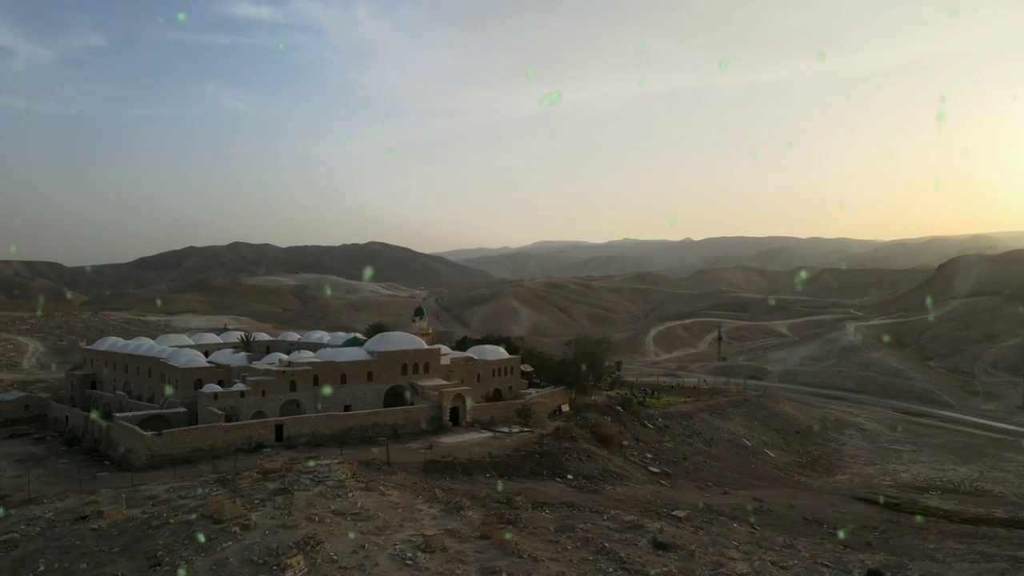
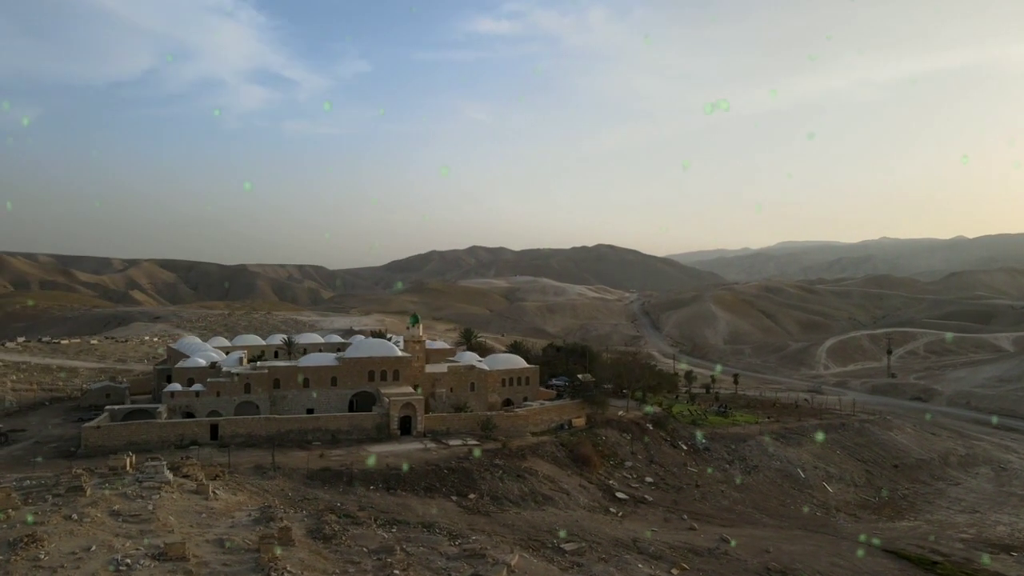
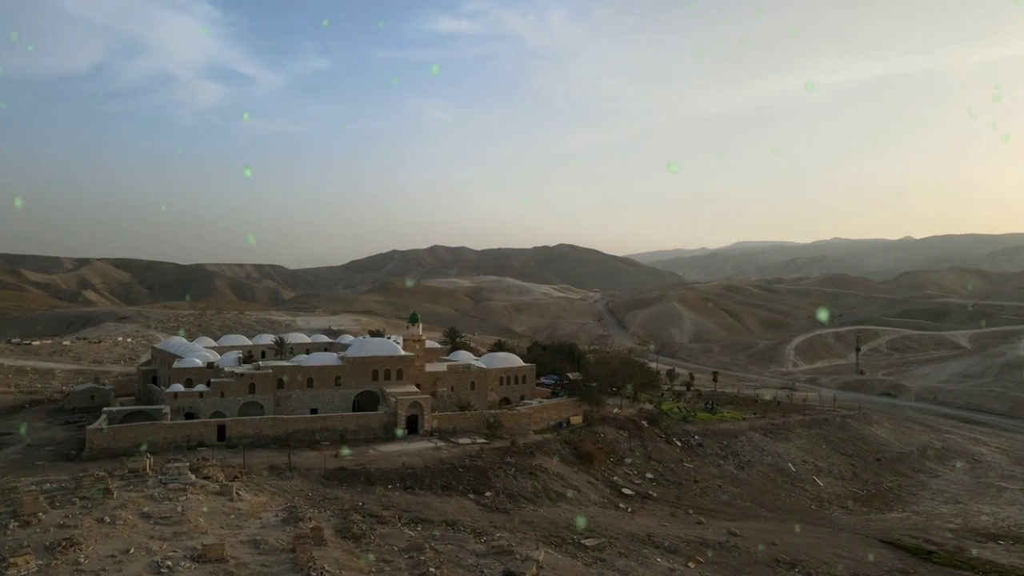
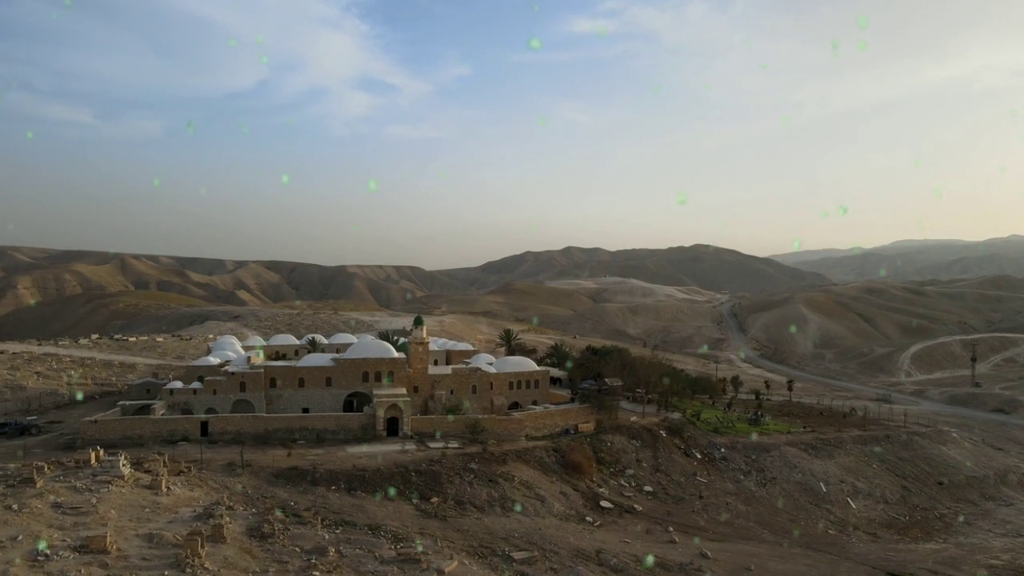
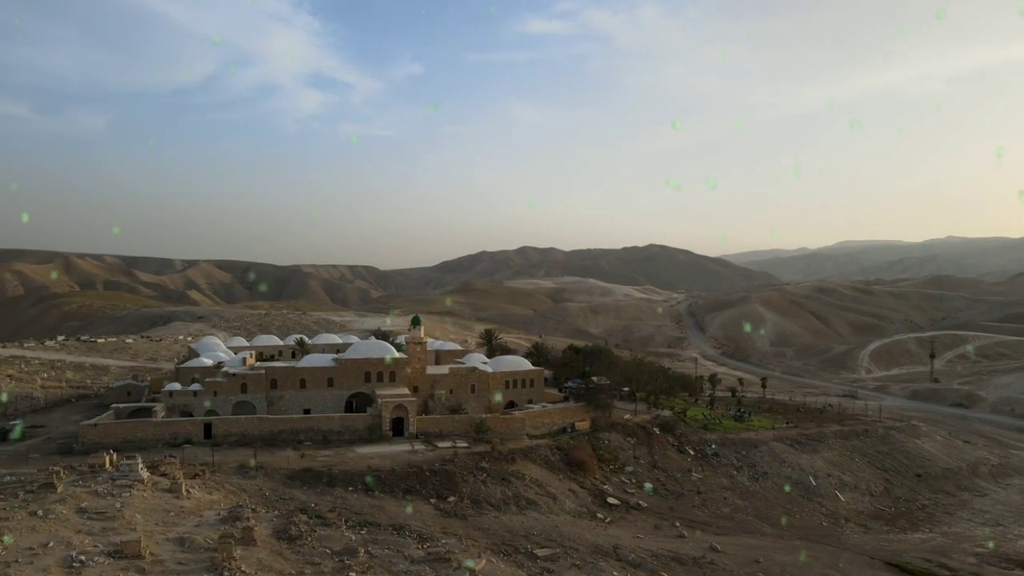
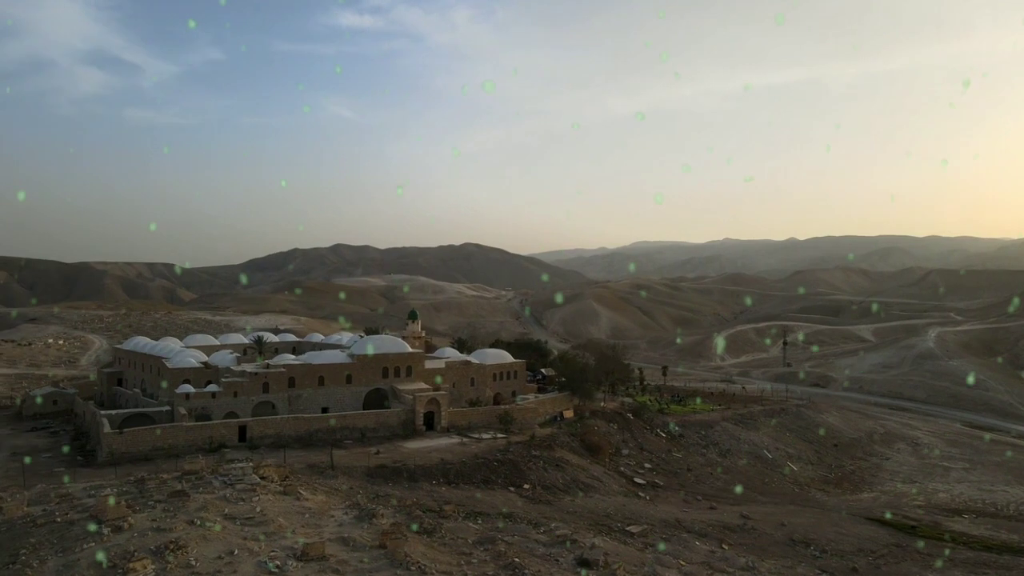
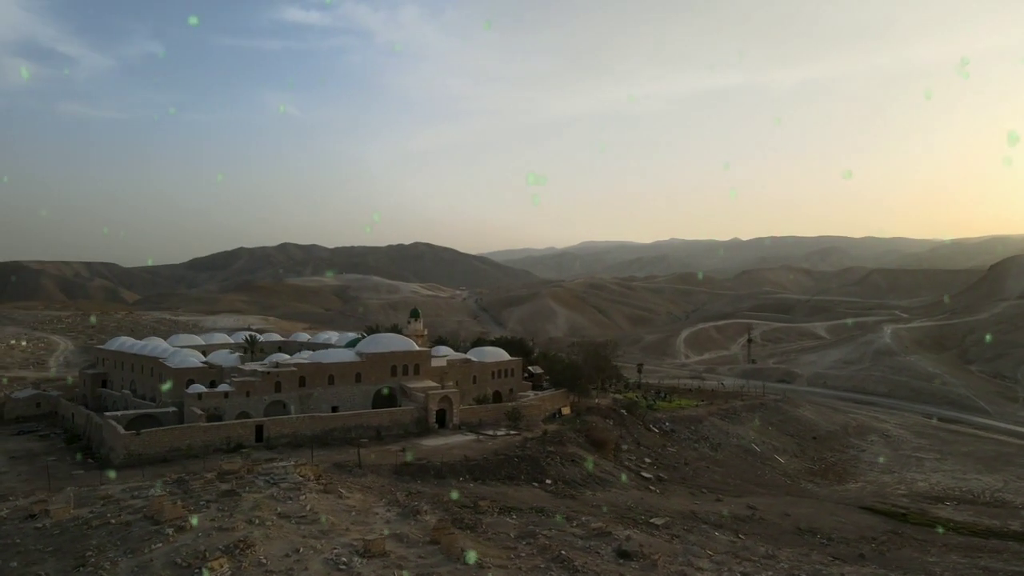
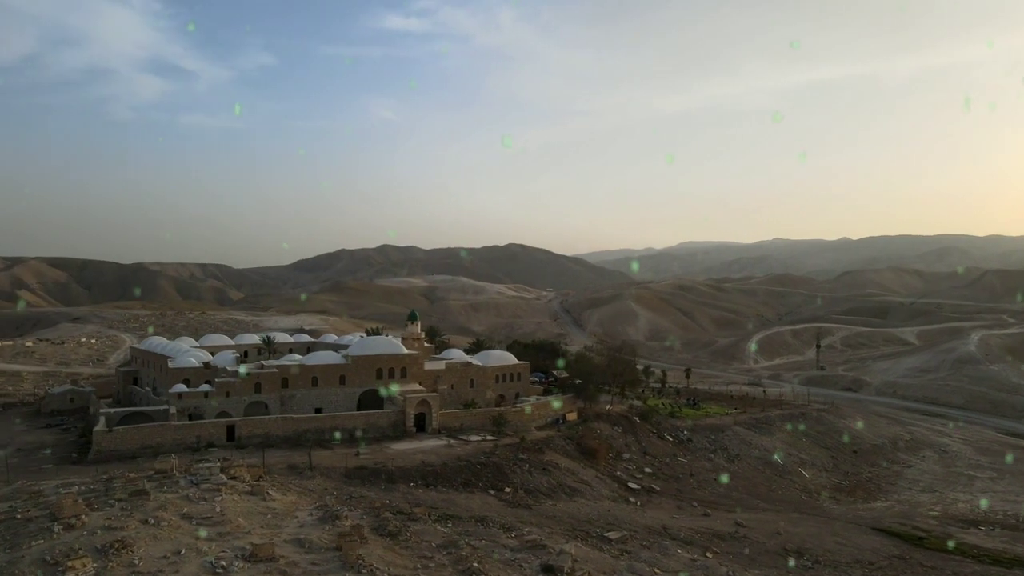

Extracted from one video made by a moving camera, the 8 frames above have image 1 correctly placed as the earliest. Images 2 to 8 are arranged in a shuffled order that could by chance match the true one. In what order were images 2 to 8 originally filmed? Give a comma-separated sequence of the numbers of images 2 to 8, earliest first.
7, 6, 8, 3, 2, 5, 4
